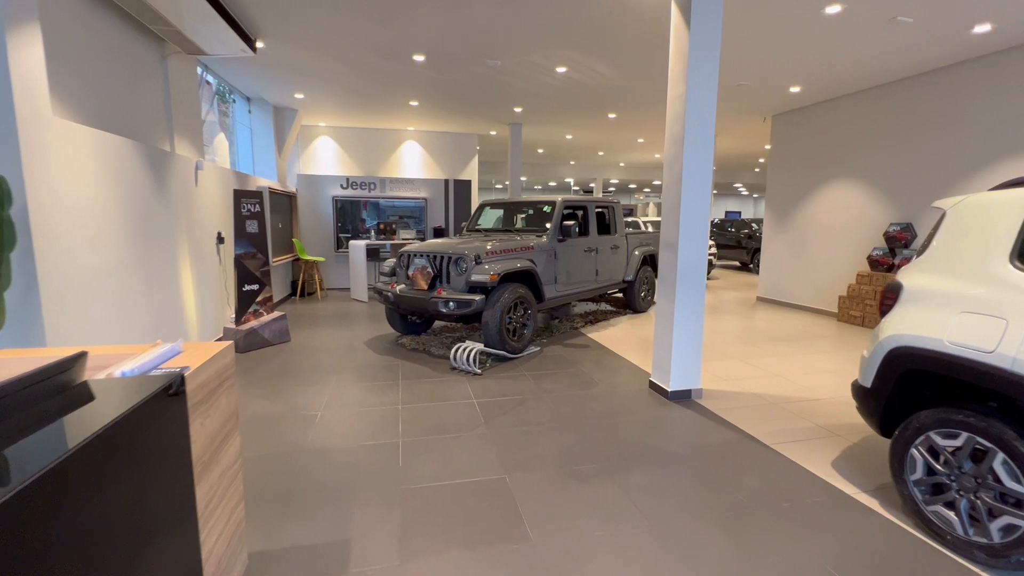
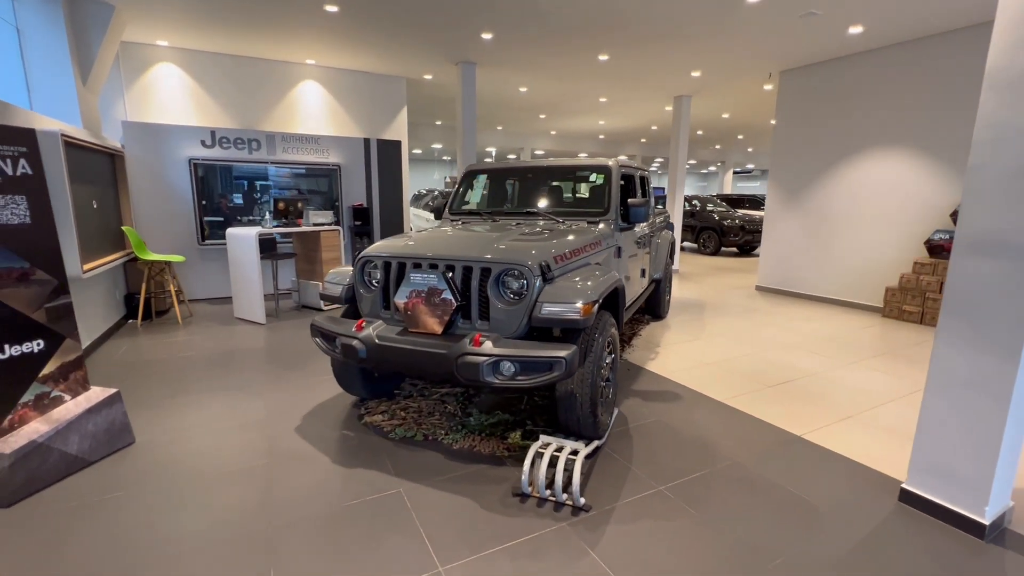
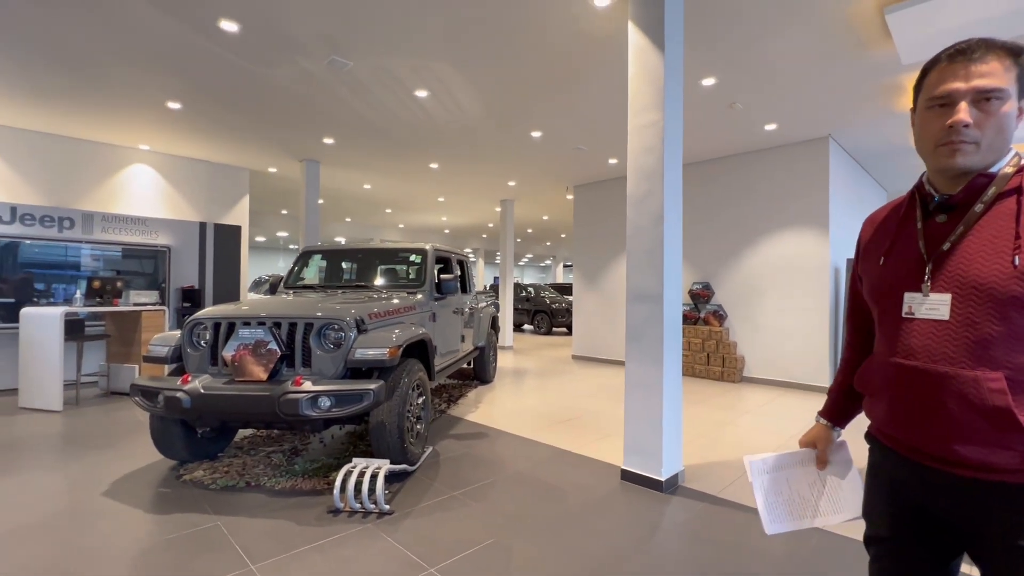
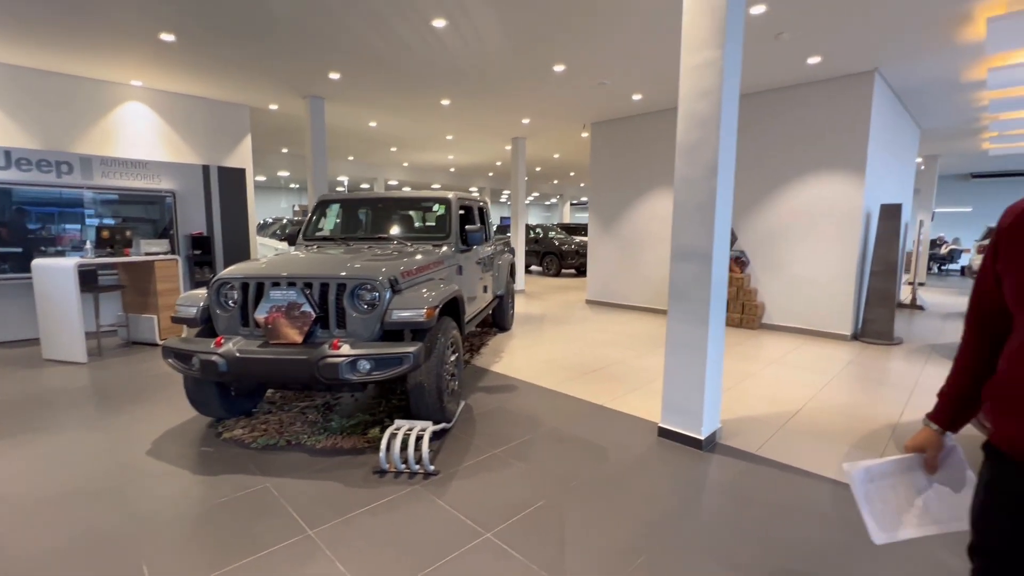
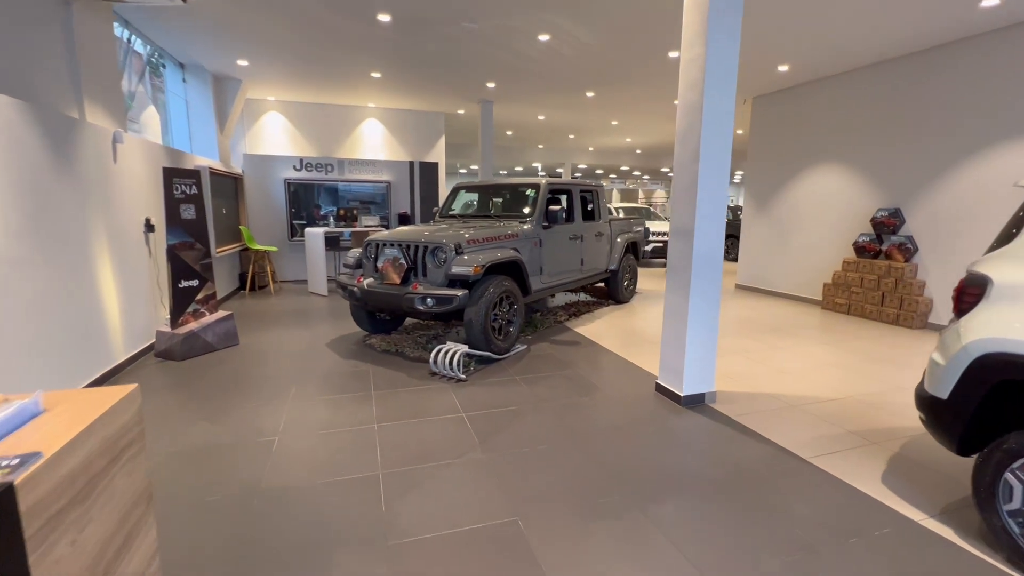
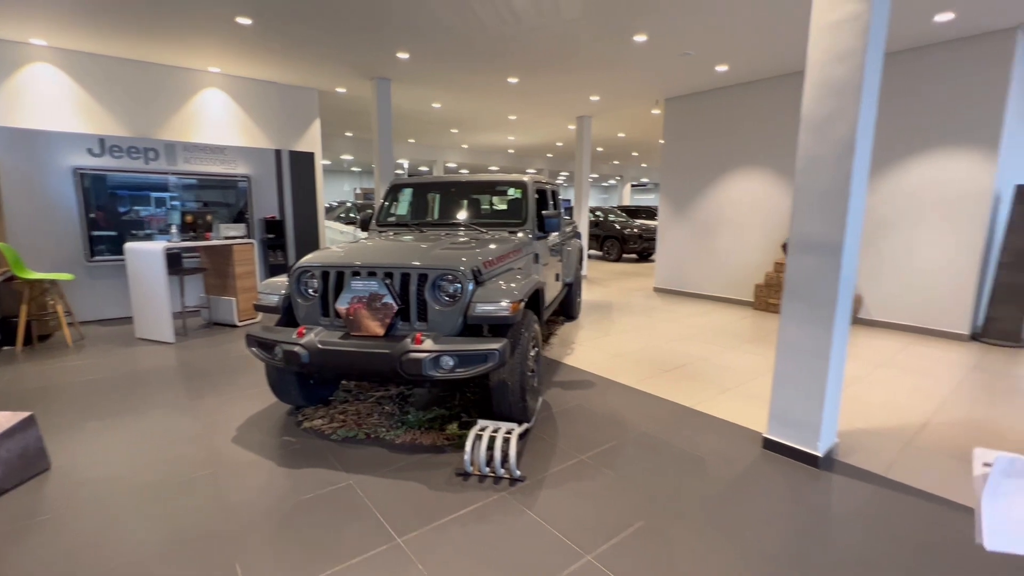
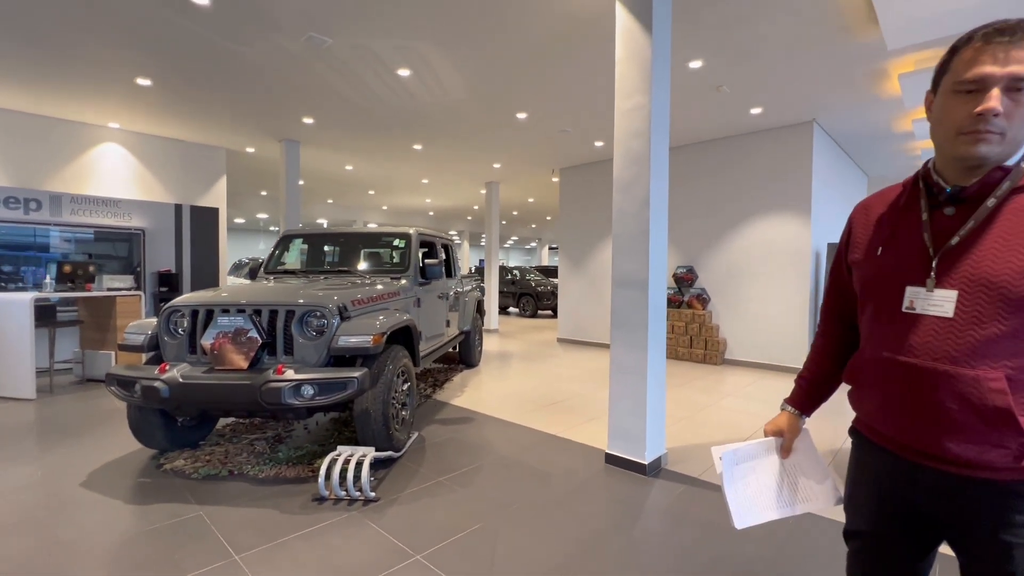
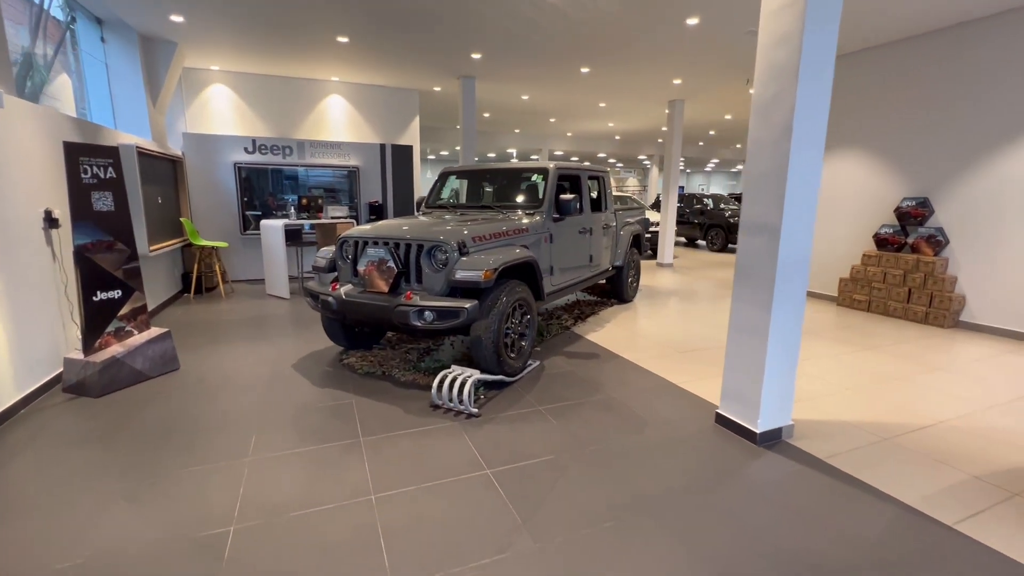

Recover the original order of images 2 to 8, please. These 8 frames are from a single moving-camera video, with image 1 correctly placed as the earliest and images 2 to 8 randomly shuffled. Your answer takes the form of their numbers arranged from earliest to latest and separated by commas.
5, 8, 2, 6, 4, 7, 3
